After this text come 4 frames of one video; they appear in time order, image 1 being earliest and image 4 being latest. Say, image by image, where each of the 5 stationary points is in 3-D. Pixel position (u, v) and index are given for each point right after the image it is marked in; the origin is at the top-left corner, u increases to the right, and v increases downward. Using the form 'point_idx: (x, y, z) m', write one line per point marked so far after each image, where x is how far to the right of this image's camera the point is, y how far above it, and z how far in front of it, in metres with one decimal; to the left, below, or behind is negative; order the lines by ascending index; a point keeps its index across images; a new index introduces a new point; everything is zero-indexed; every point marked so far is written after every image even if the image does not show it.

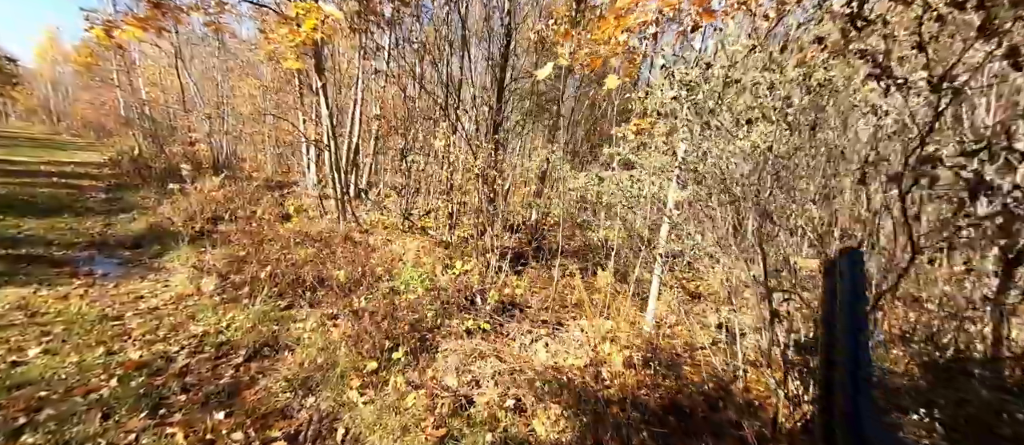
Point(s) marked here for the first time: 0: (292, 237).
0: (-4.9, -0.3, +8.9) m
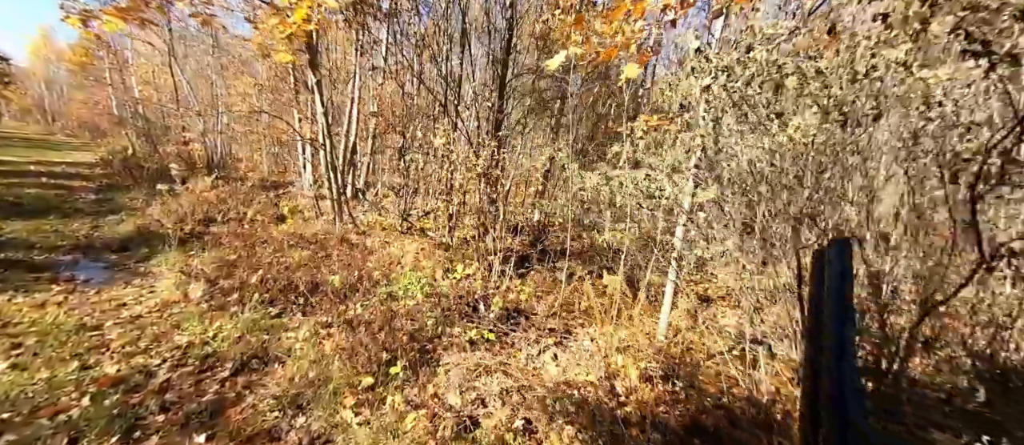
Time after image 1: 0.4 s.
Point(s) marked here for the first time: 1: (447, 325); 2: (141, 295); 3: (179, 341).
0: (-4.8, -0.3, +8.5) m
1: (-0.8, -1.3, +5.2) m
2: (-5.9, -1.2, +6.4) m
3: (-4.3, -1.5, +5.1) m
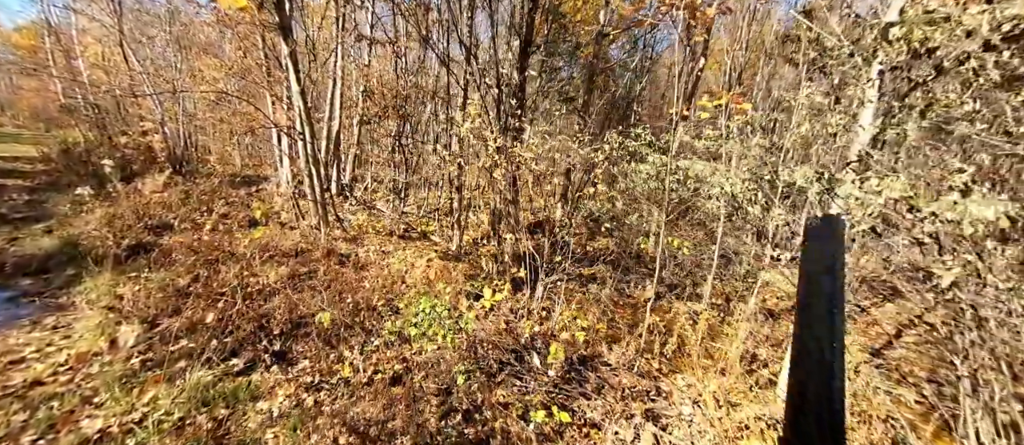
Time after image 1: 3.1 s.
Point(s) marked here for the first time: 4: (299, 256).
0: (-4.3, -0.5, +6.7) m
1: (-0.2, -1.5, +3.6) m
2: (-5.3, -1.4, +4.6) m
3: (-3.6, -1.8, +3.4) m
4: (-3.6, -0.5, +6.7) m
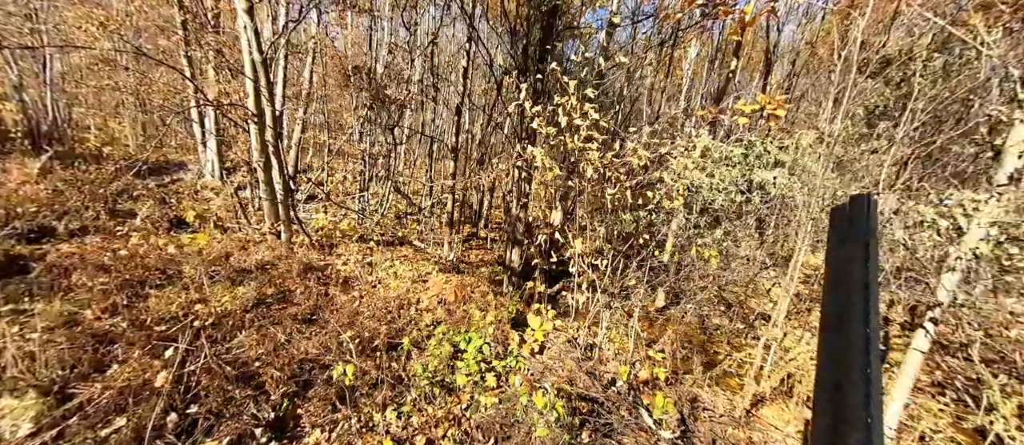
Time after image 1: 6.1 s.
0: (-4.0, -0.6, +5.1) m
1: (+0.6, -1.7, +2.8) m
2: (-4.6, -1.5, +2.8) m
3: (-2.7, -1.9, +2.0) m
4: (-3.3, -0.6, +5.2) m
